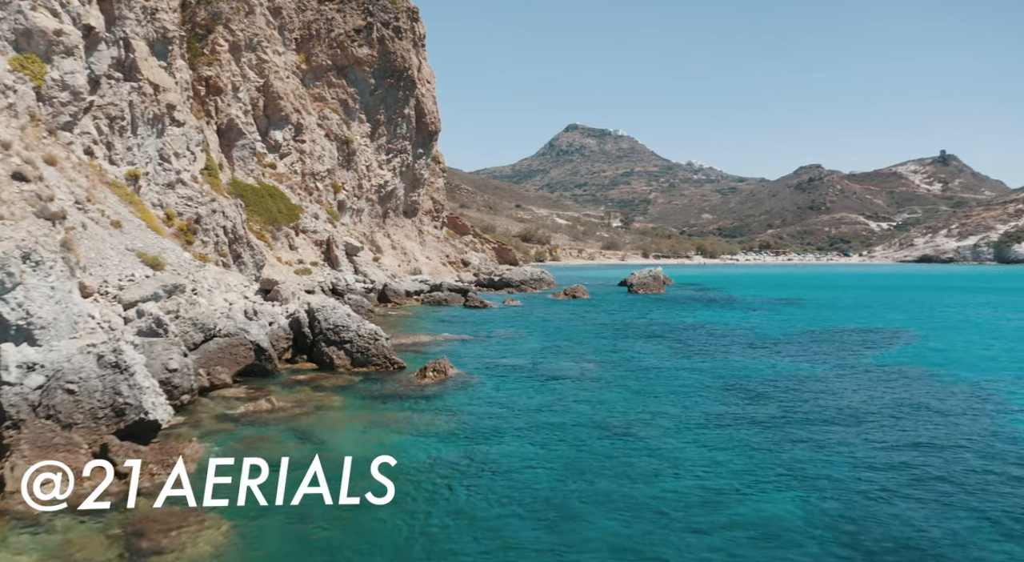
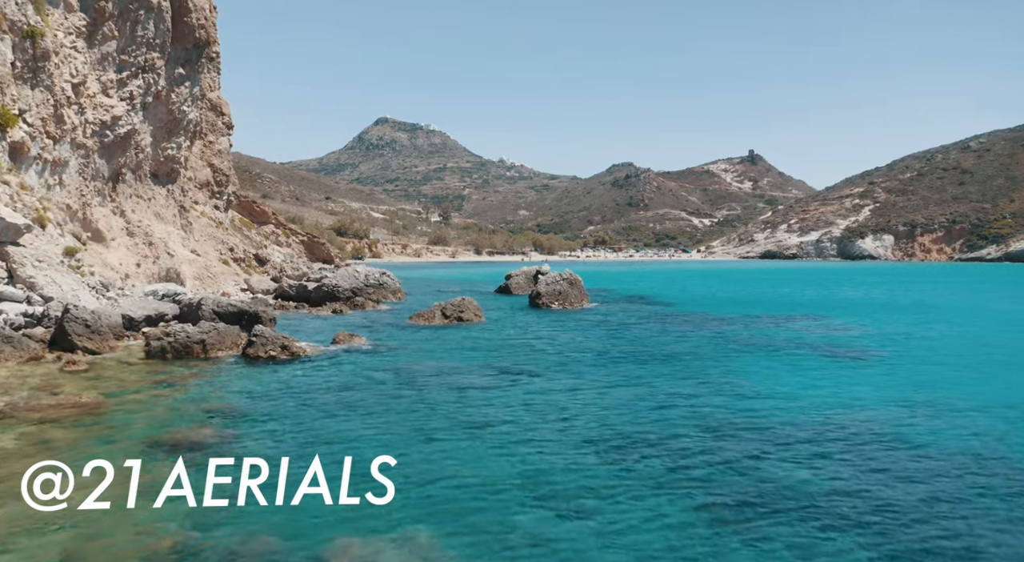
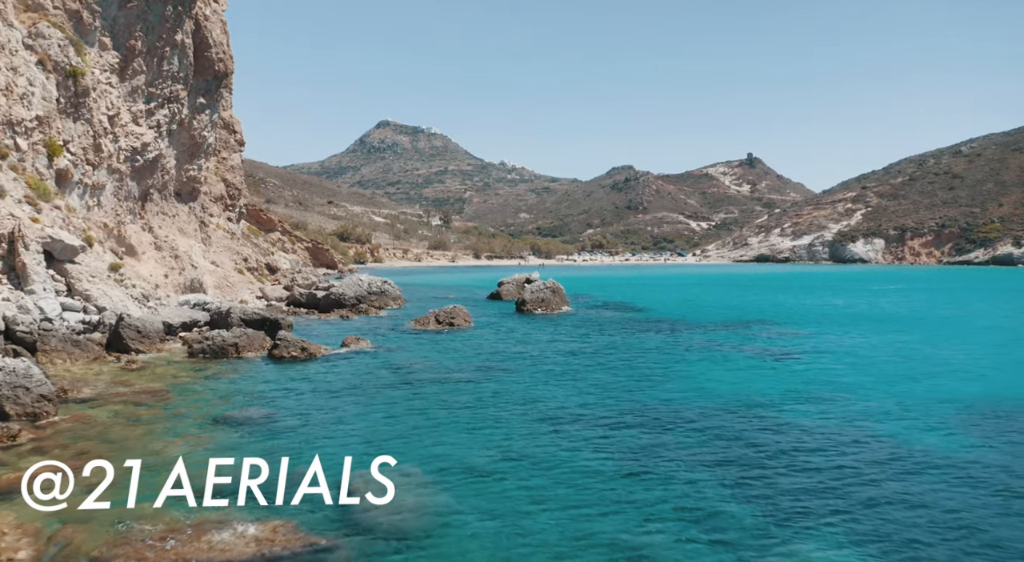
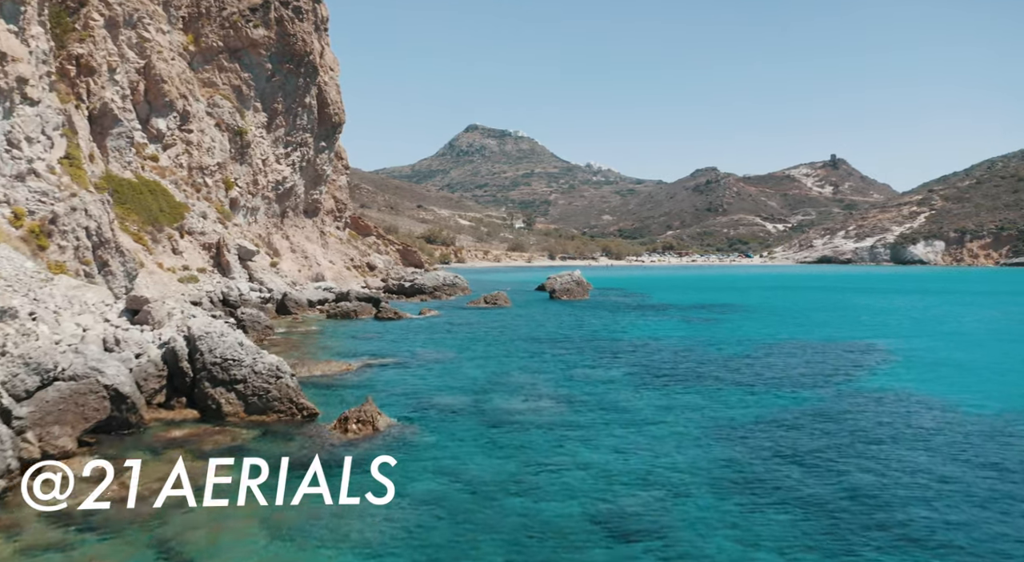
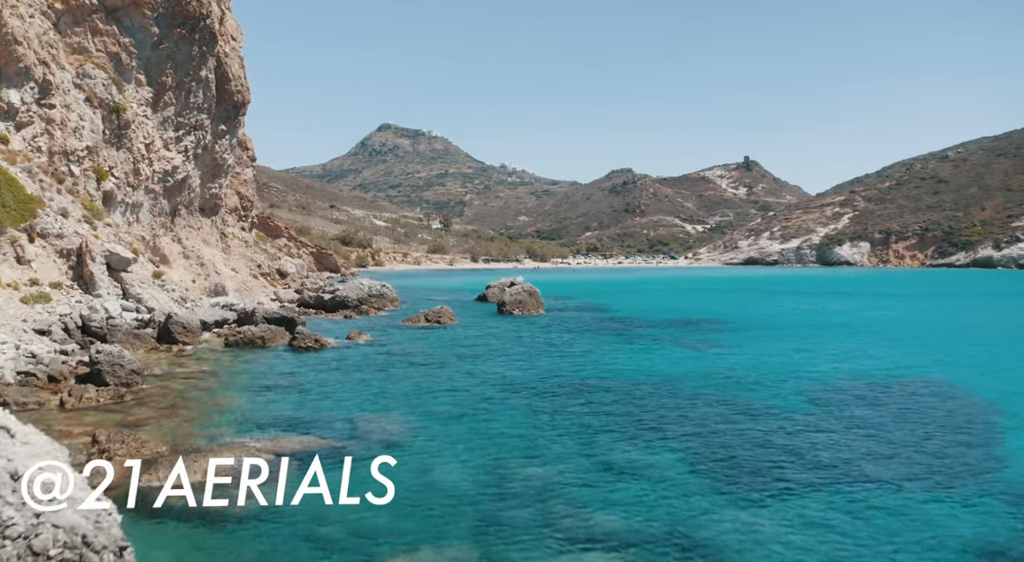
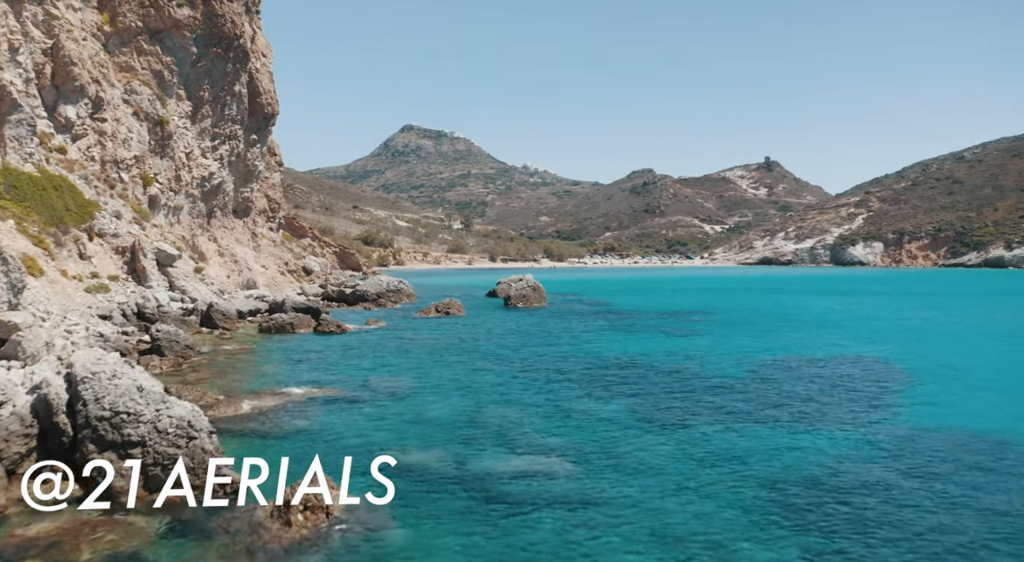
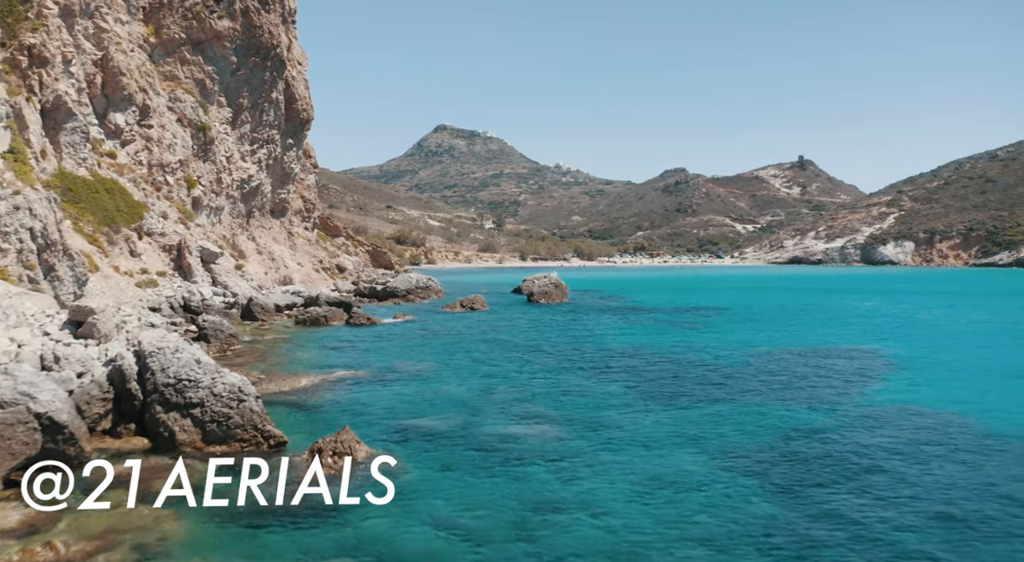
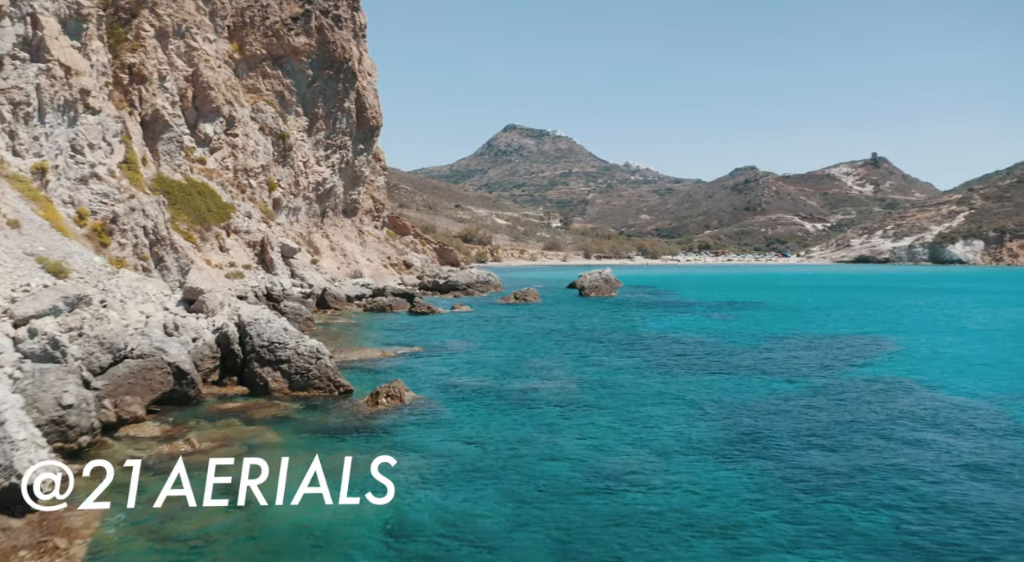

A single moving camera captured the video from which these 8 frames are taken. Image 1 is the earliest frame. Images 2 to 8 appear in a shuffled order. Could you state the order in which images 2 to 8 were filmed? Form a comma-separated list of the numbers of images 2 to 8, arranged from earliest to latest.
8, 4, 7, 6, 5, 3, 2
